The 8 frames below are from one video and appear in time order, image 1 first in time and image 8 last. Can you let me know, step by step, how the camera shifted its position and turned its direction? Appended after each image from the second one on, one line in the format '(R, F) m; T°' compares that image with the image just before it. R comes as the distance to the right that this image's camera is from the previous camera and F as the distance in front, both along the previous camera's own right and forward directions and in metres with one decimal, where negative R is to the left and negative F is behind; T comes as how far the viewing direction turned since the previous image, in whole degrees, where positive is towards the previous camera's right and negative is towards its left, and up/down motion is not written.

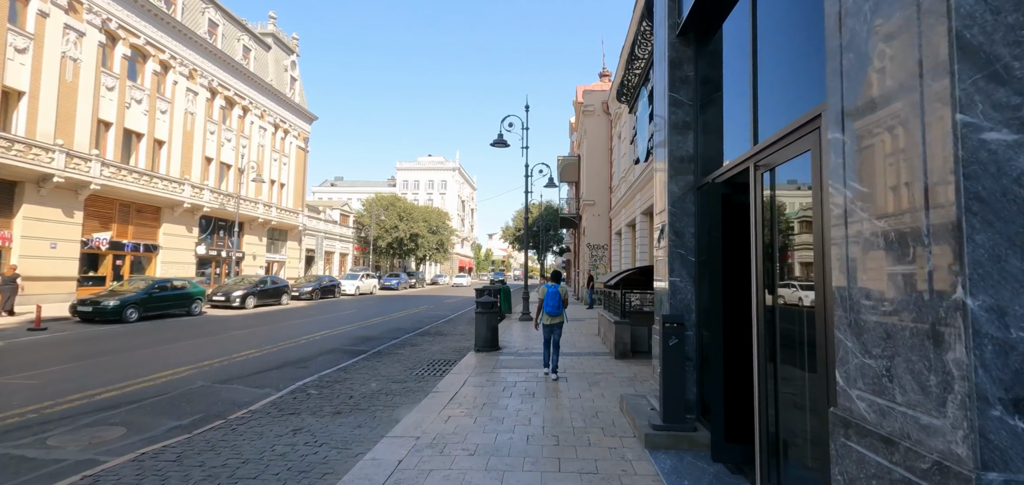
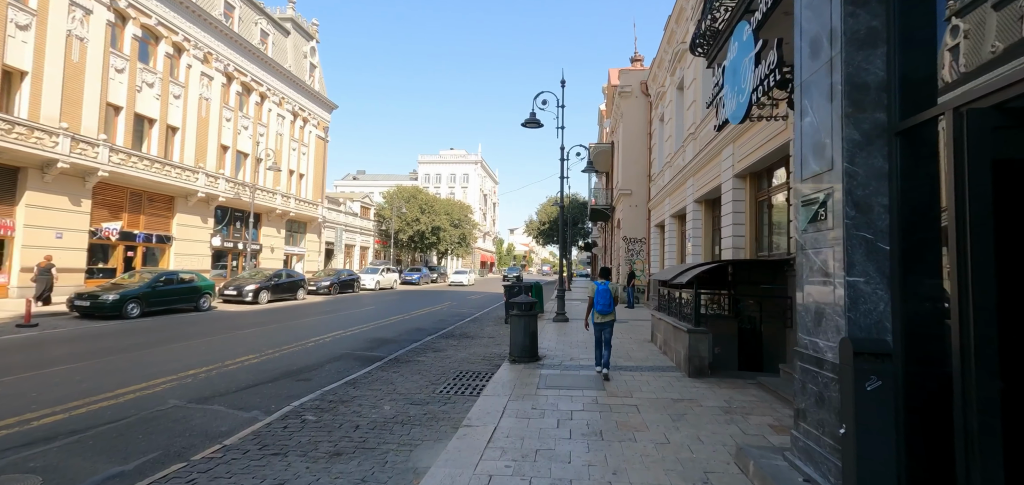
(-0.4, +1.7) m; -3°
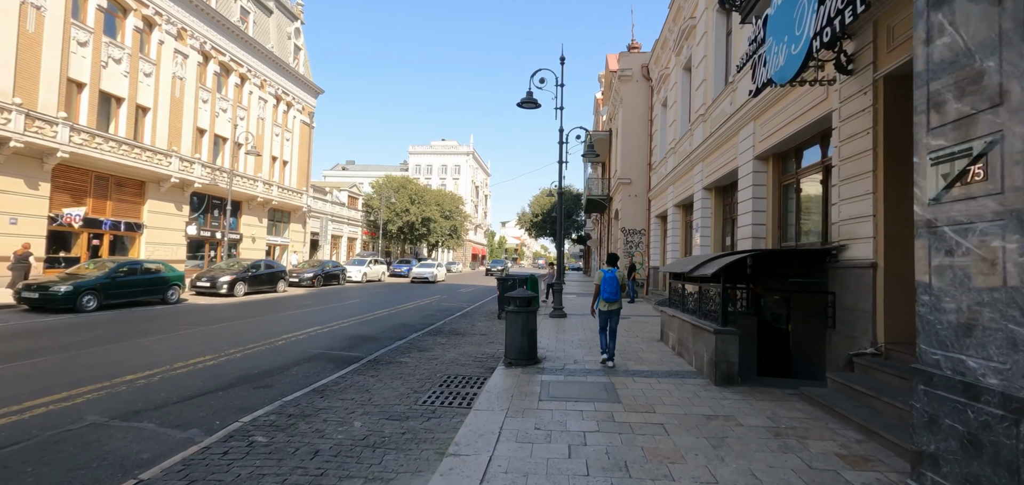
(-0.1, +1.1) m; +1°
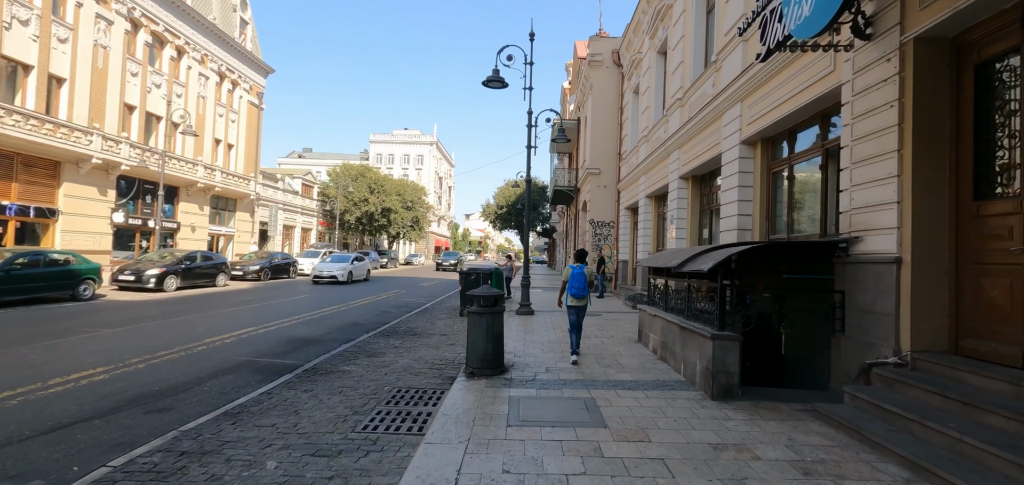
(0.0, +1.1) m; +4°
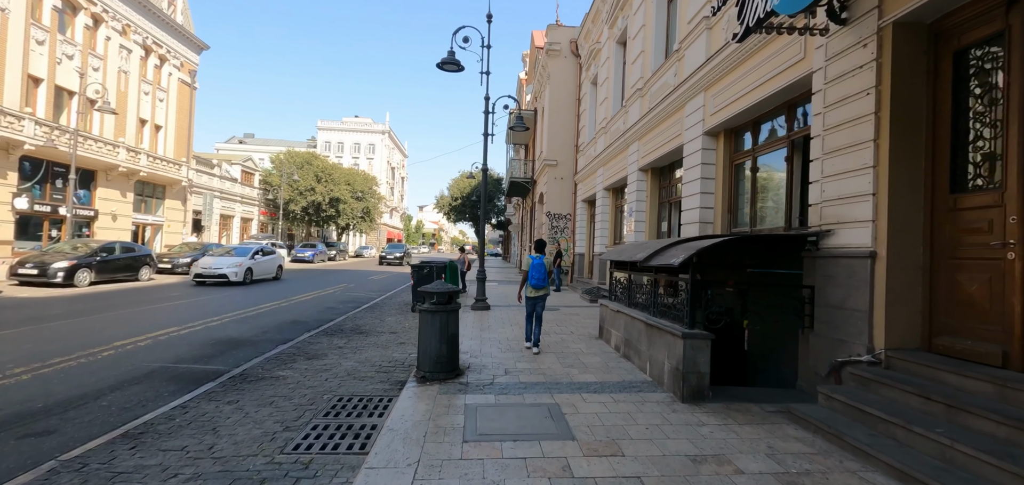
(0.0, +0.5) m; +6°
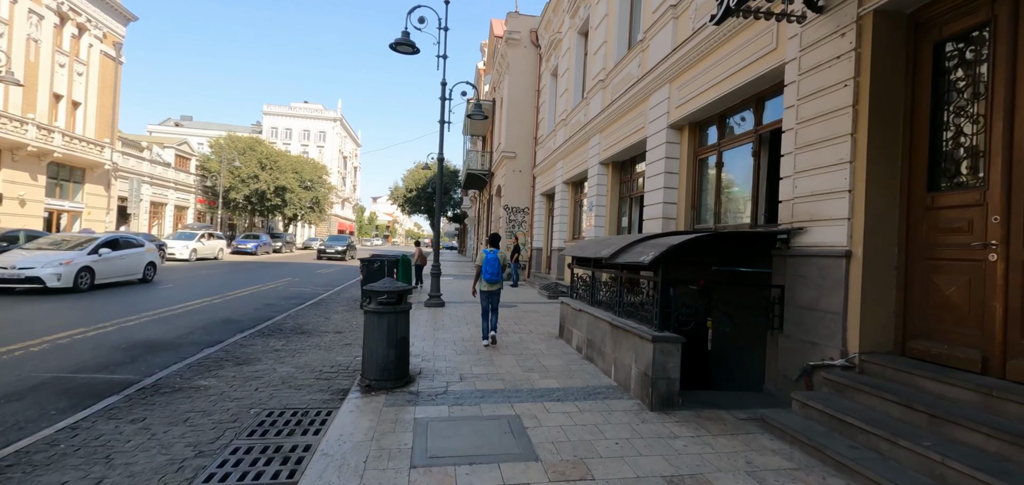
(0.0, +0.5) m; +5°
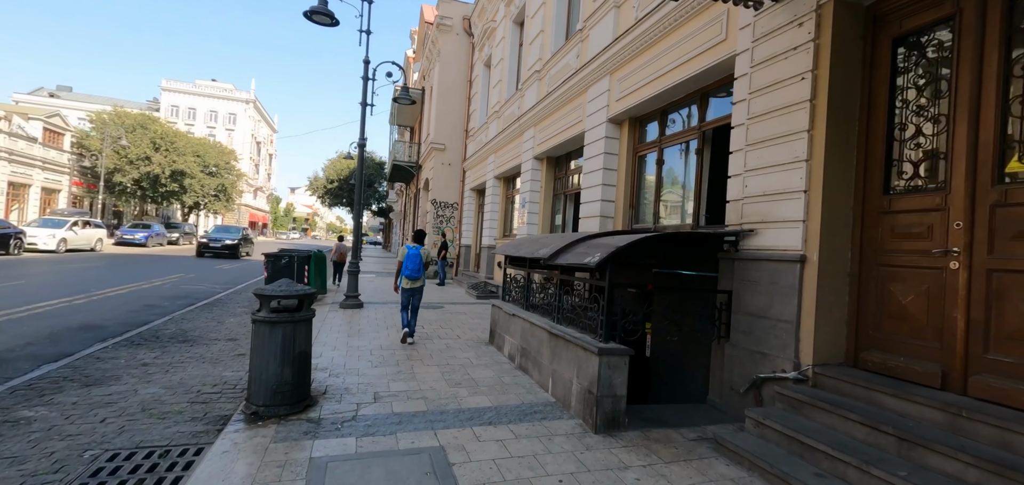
(0.0, +0.7) m; +9°
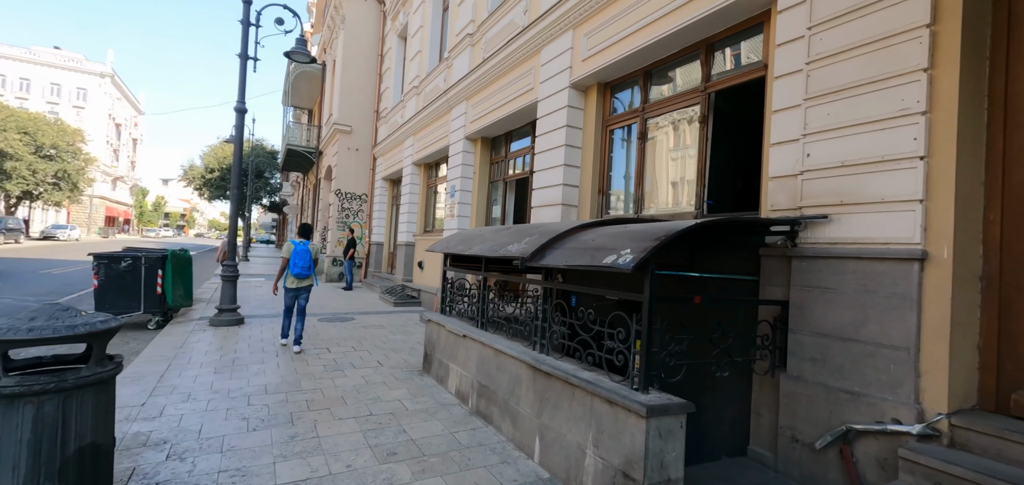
(-0.4, +1.8) m; +11°
